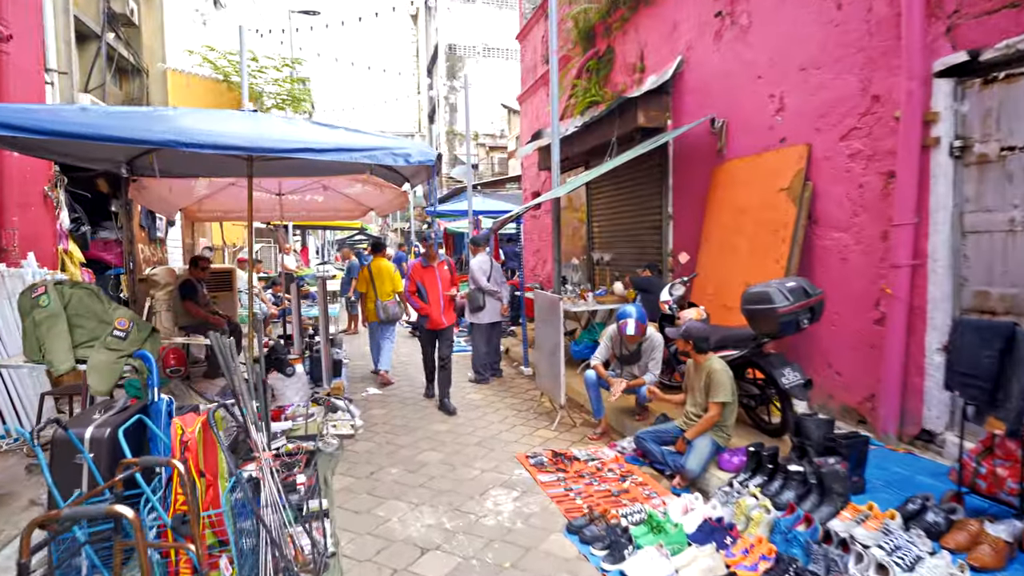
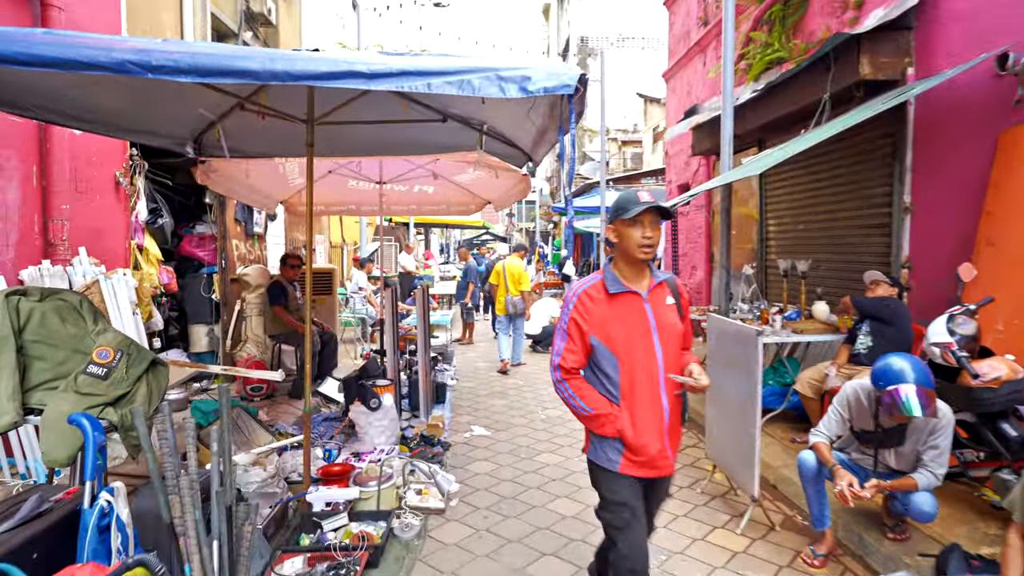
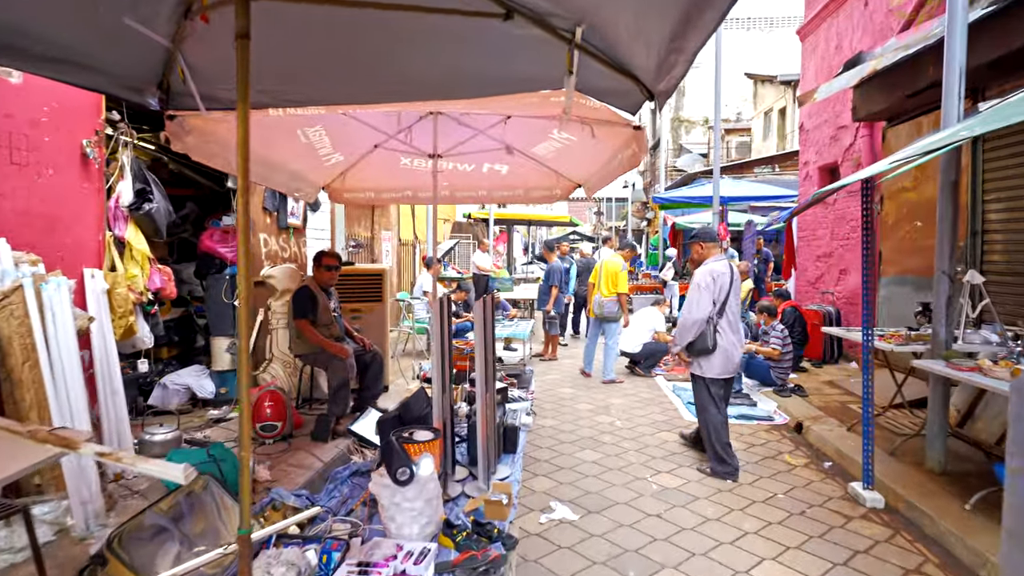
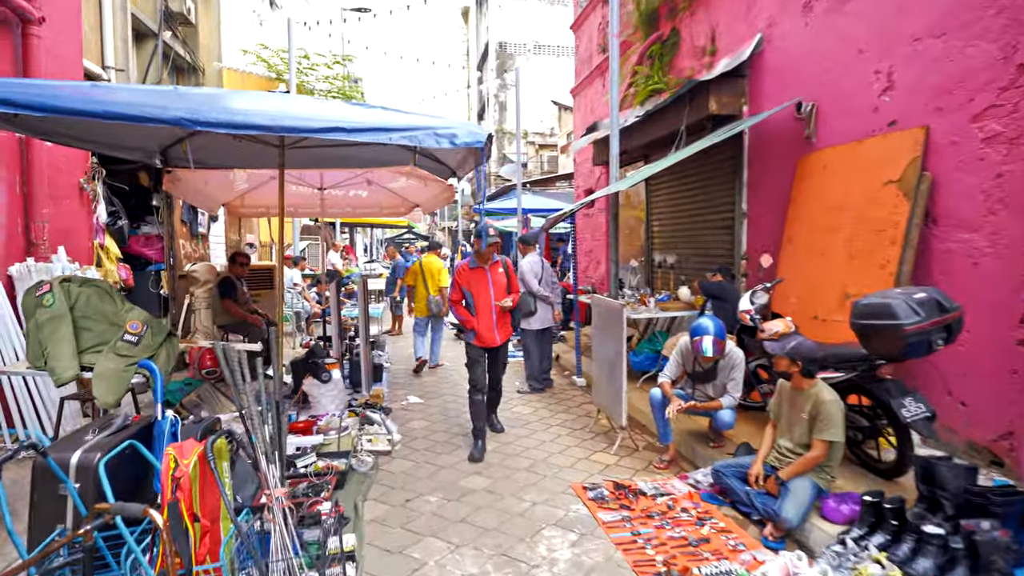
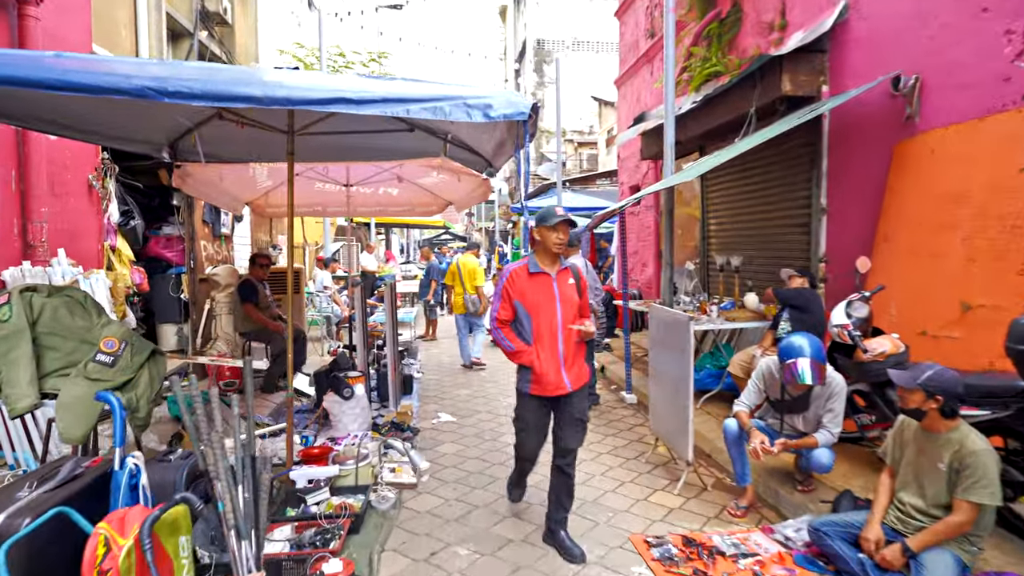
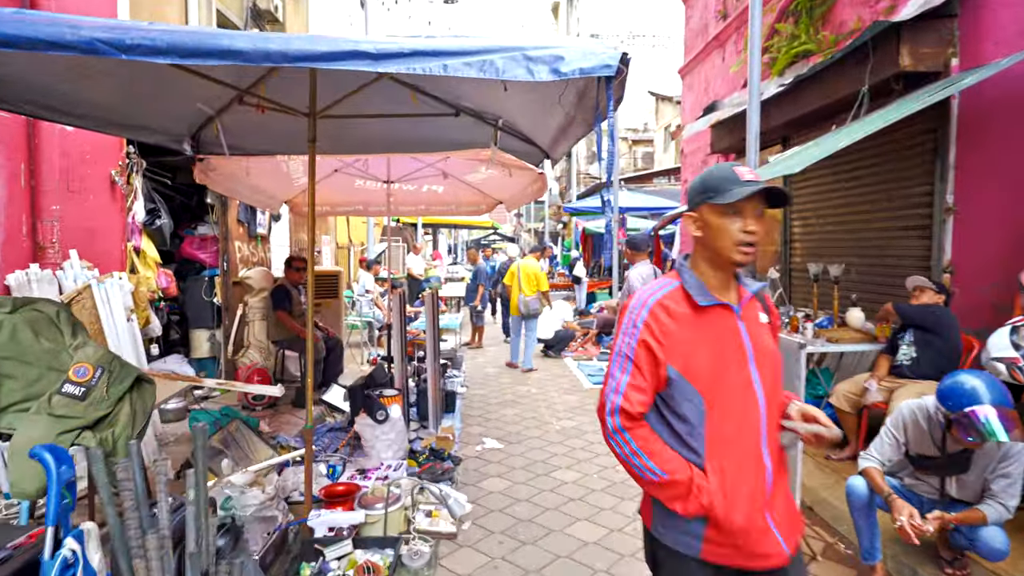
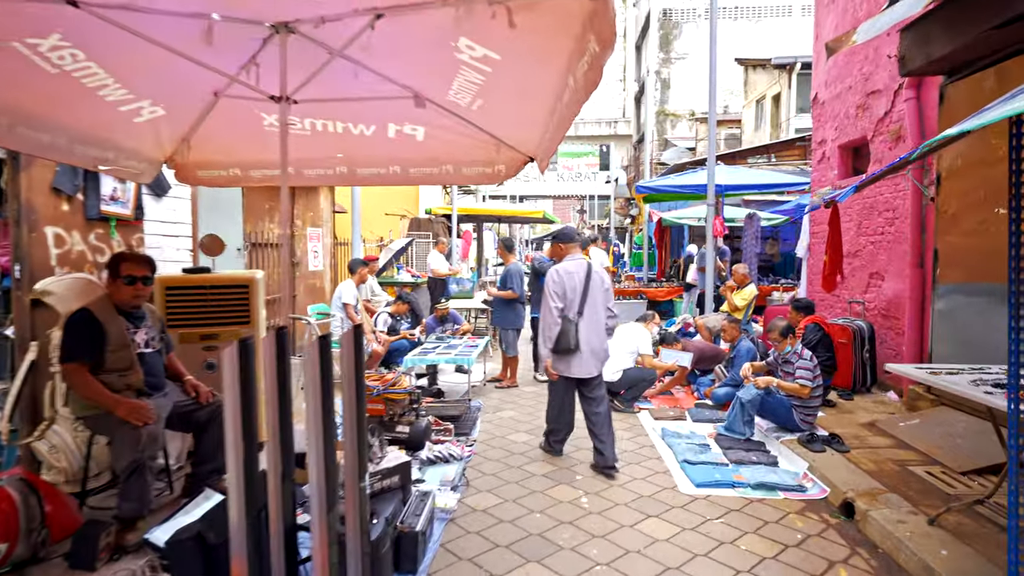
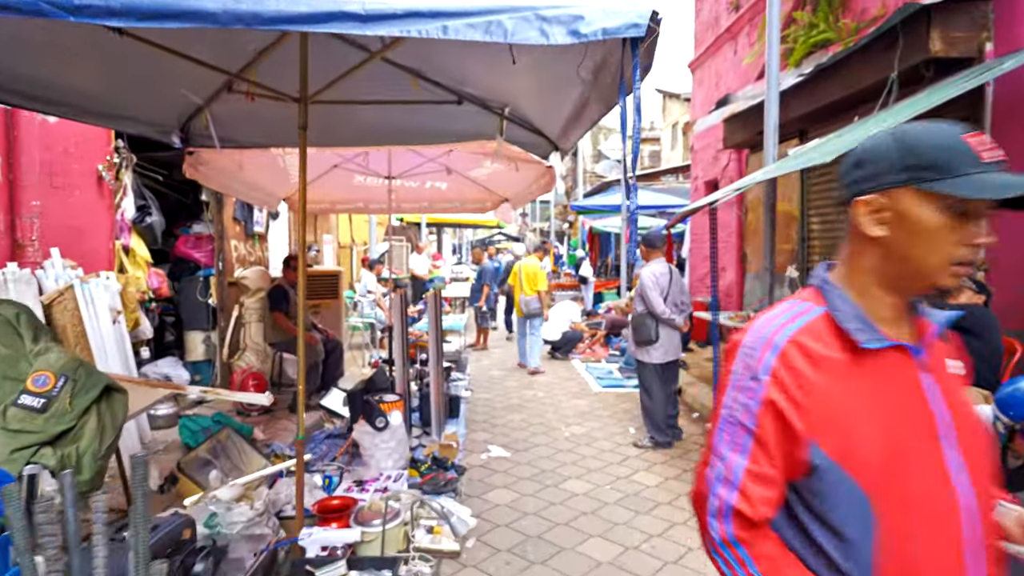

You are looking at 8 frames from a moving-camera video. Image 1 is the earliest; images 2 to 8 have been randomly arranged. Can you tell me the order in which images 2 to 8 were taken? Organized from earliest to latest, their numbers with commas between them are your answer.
4, 5, 2, 6, 8, 3, 7
